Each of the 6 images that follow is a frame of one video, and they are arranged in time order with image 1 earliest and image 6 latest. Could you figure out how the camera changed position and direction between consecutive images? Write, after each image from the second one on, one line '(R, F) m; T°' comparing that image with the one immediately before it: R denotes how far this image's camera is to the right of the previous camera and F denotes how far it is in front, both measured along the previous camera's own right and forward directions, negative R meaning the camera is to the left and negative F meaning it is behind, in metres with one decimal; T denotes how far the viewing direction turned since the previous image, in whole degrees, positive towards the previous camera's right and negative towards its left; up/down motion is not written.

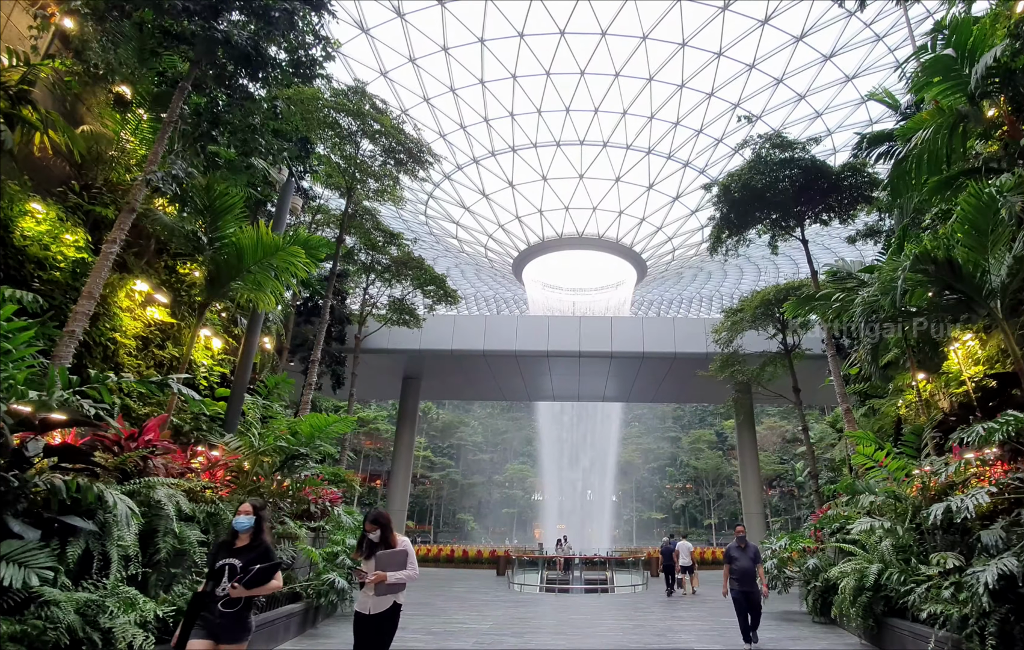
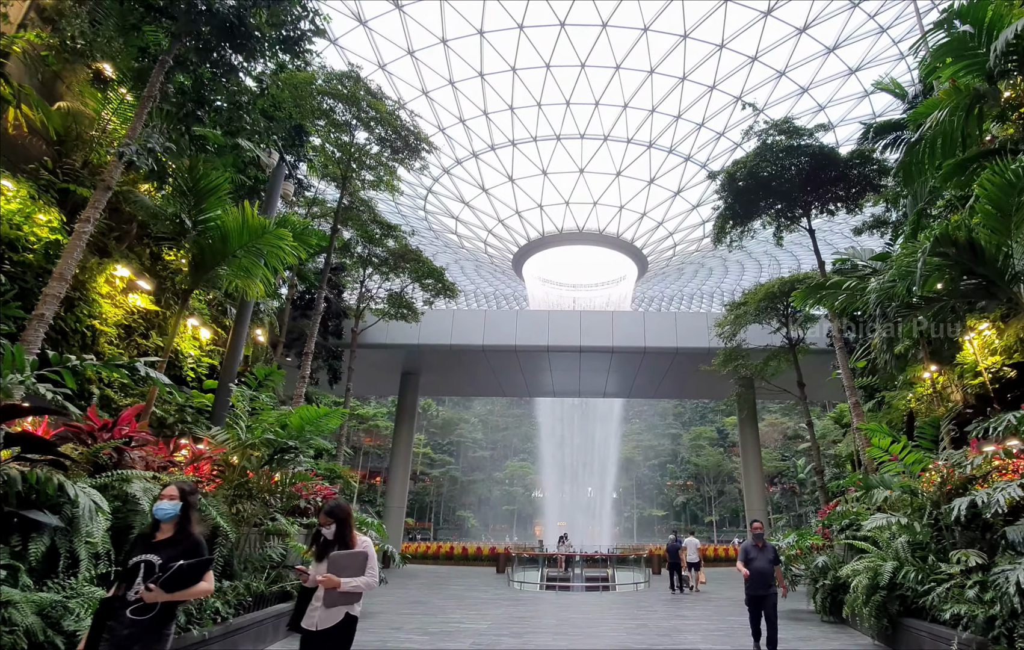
(0.0, +0.3) m; 0°
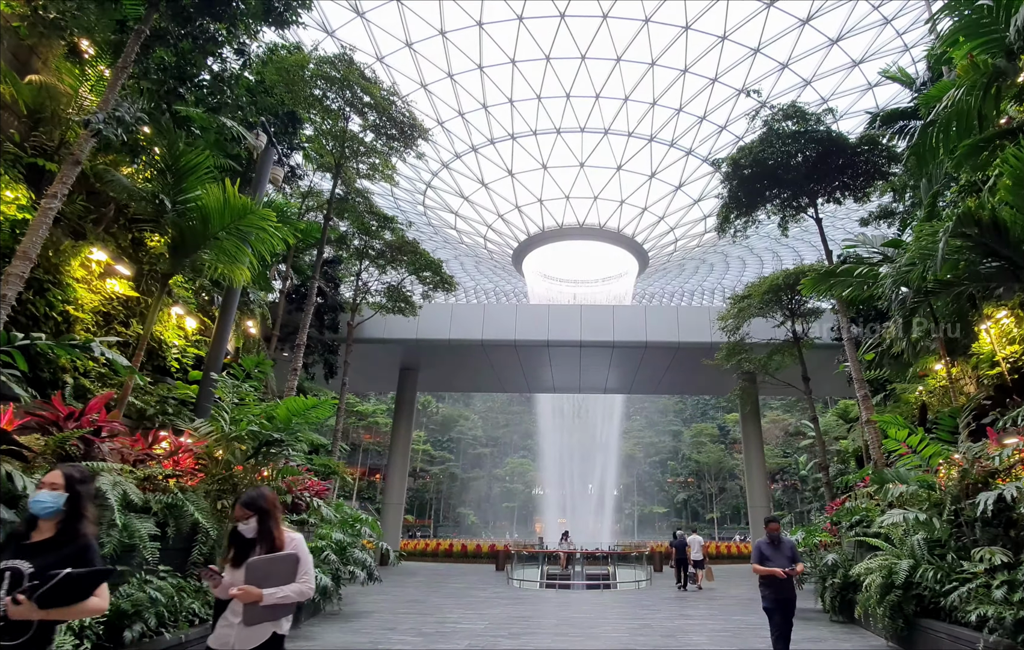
(0.0, +0.3) m; 0°
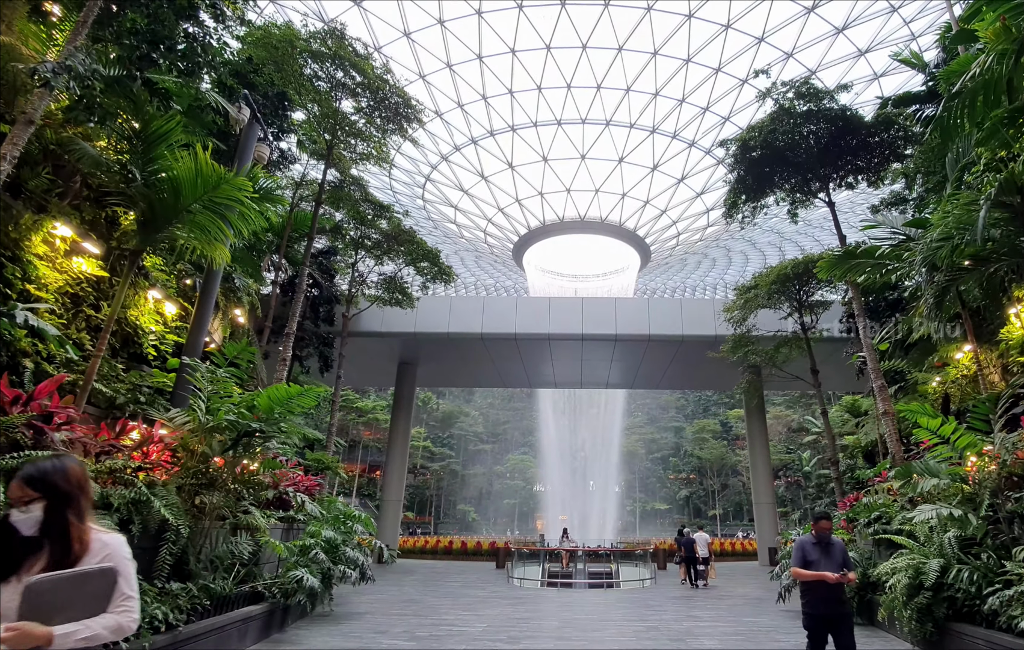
(0.0, +0.4) m; 0°
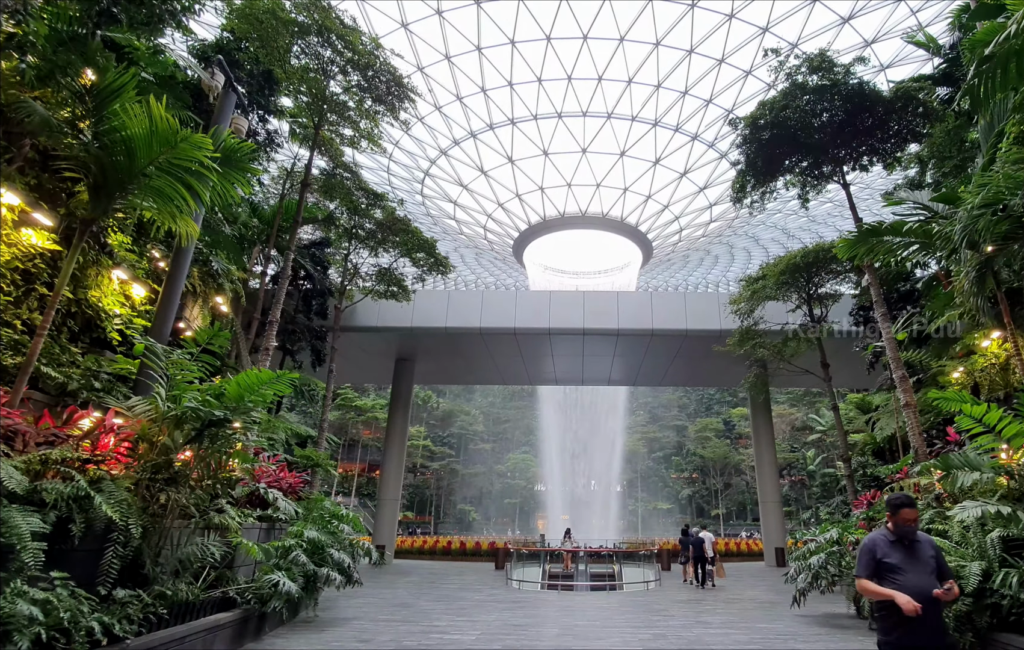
(+0.1, +0.5) m; 0°
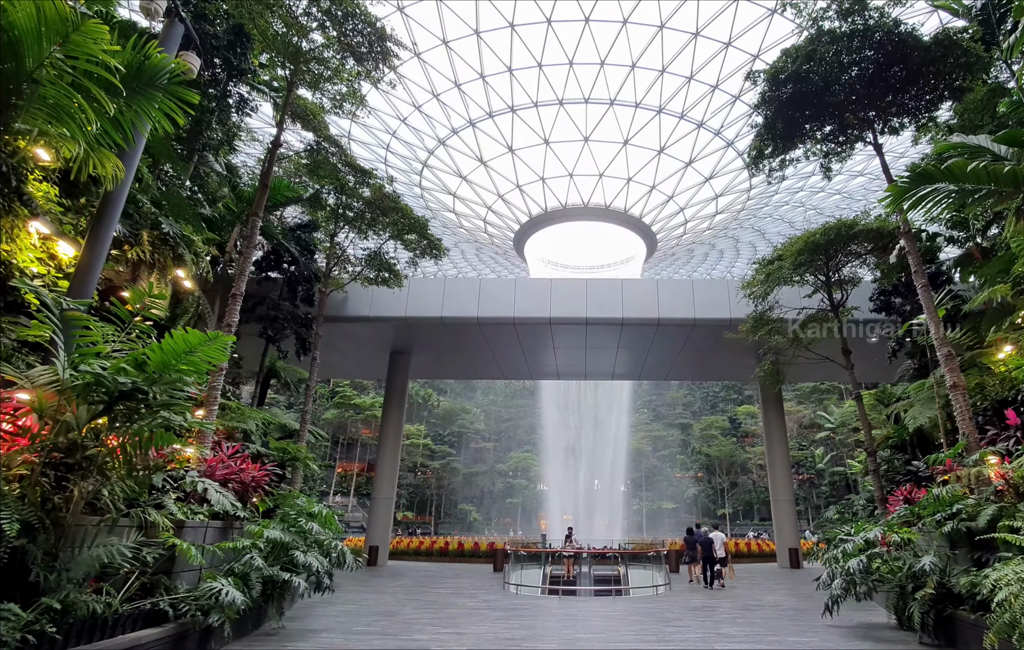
(+0.1, +0.9) m; 0°
